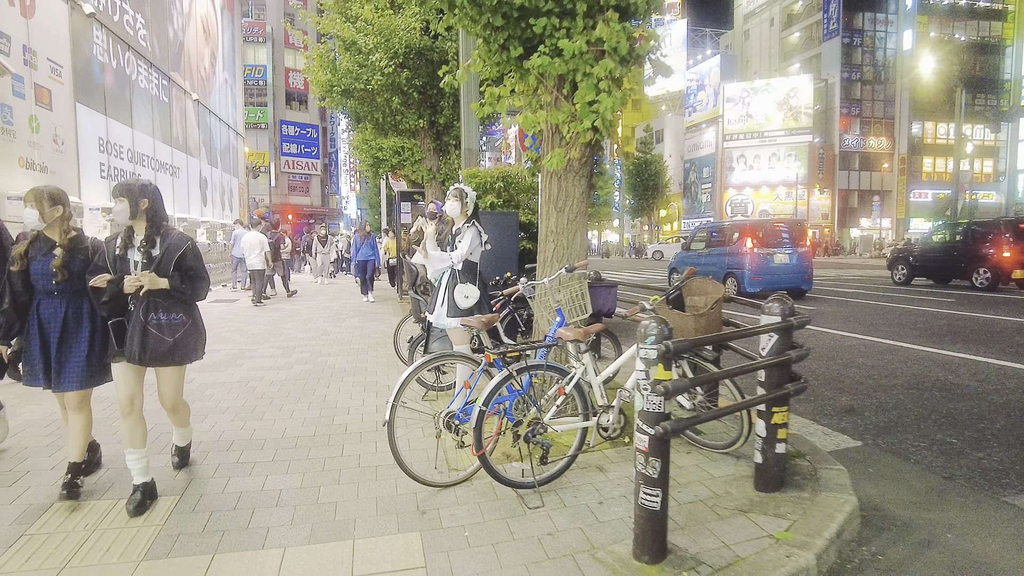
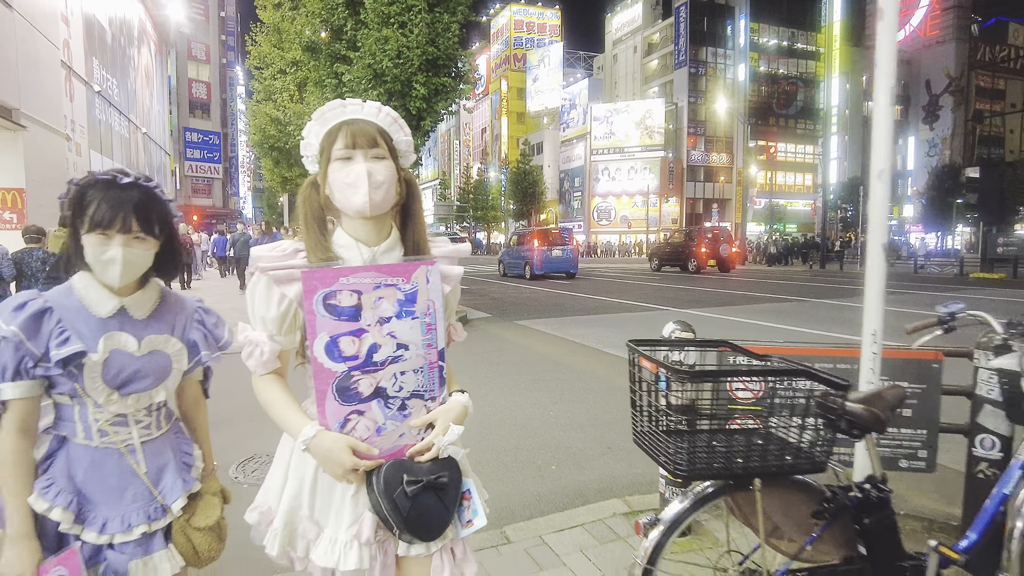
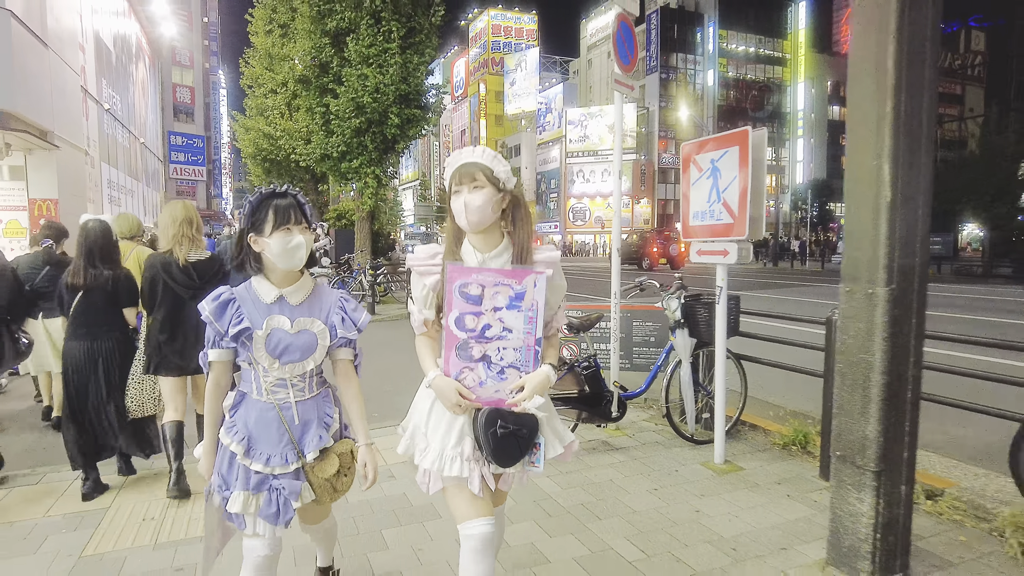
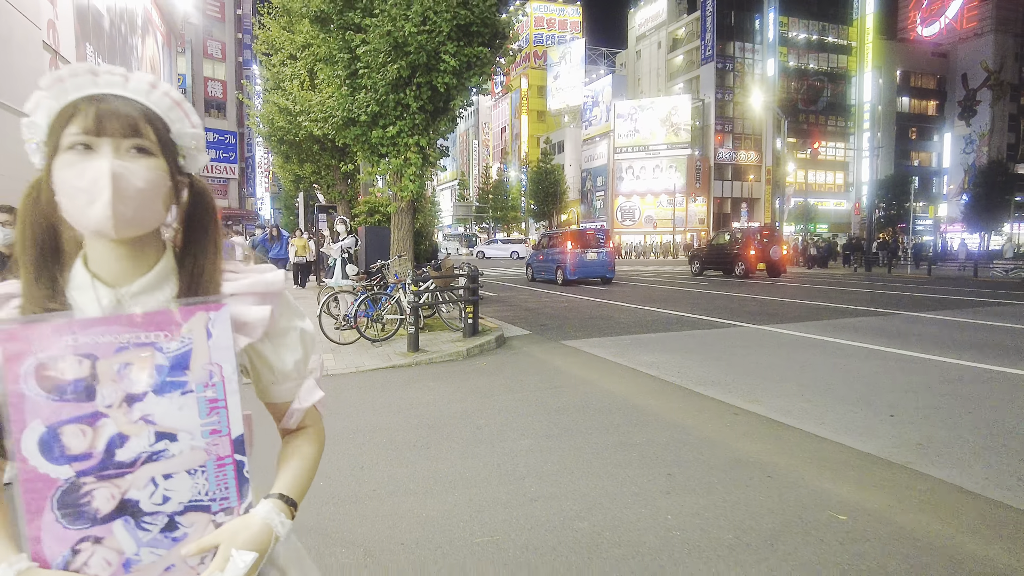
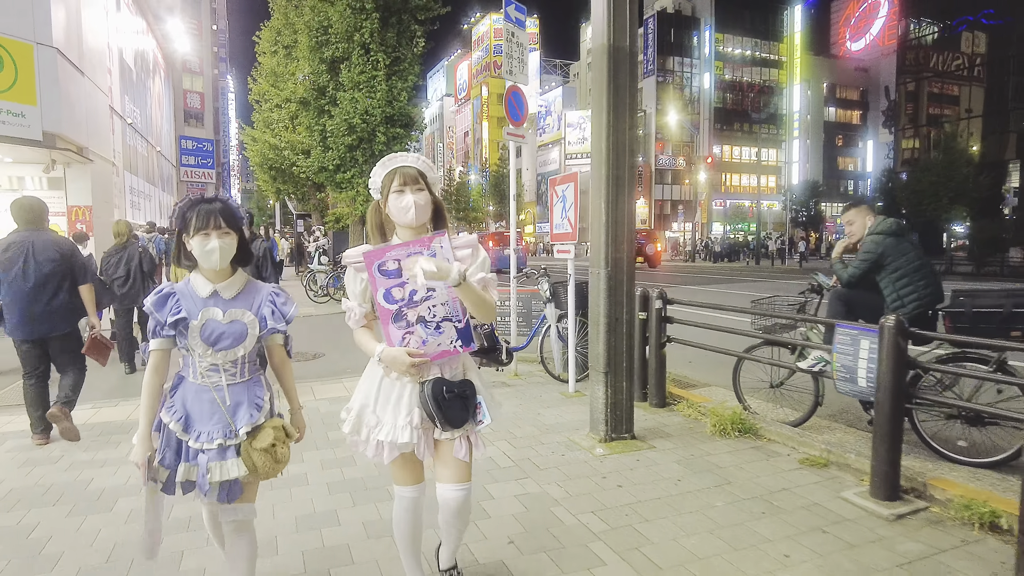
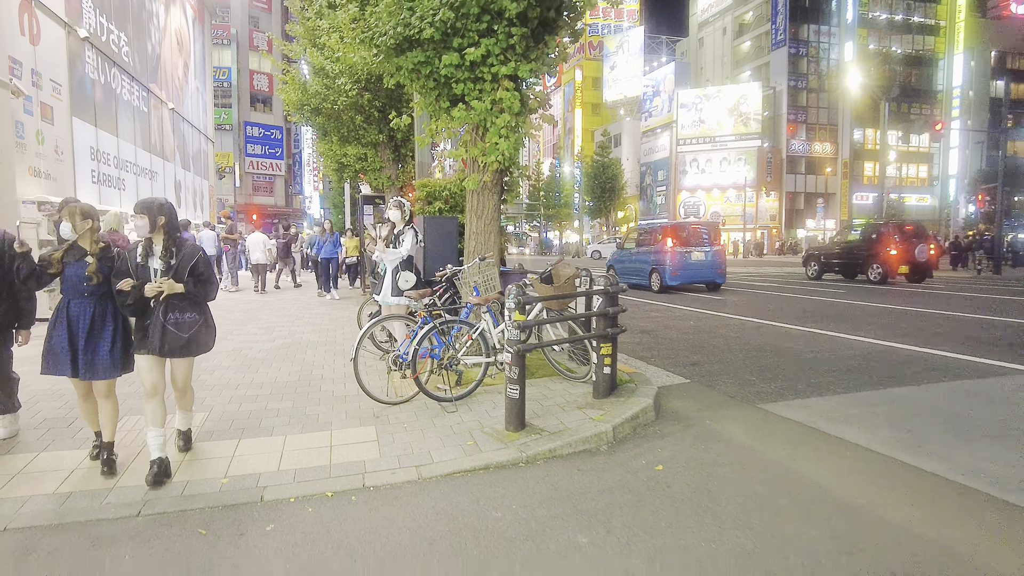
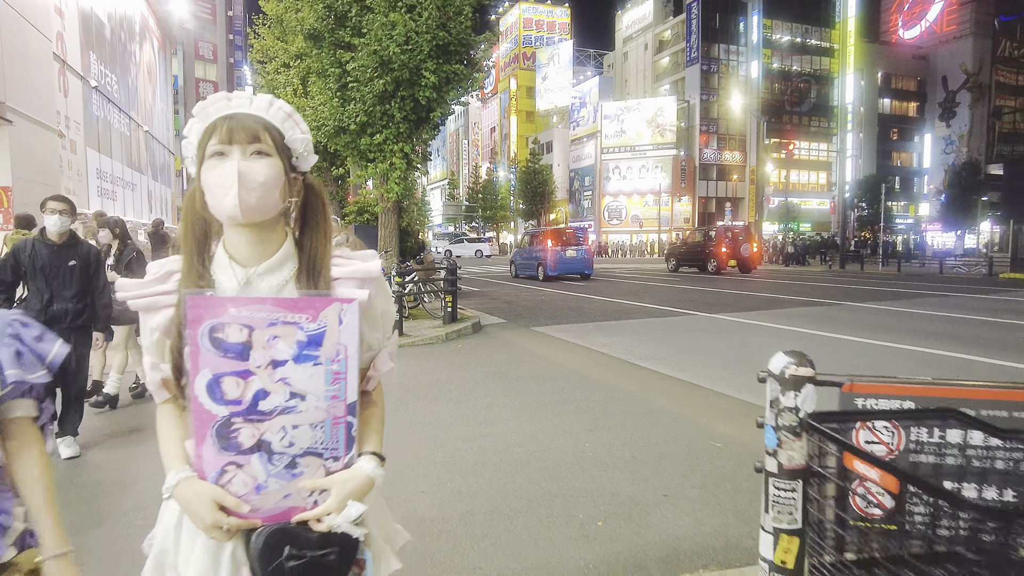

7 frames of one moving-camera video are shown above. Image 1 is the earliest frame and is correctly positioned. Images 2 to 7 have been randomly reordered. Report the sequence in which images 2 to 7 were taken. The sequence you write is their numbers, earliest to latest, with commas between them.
6, 4, 7, 2, 3, 5
